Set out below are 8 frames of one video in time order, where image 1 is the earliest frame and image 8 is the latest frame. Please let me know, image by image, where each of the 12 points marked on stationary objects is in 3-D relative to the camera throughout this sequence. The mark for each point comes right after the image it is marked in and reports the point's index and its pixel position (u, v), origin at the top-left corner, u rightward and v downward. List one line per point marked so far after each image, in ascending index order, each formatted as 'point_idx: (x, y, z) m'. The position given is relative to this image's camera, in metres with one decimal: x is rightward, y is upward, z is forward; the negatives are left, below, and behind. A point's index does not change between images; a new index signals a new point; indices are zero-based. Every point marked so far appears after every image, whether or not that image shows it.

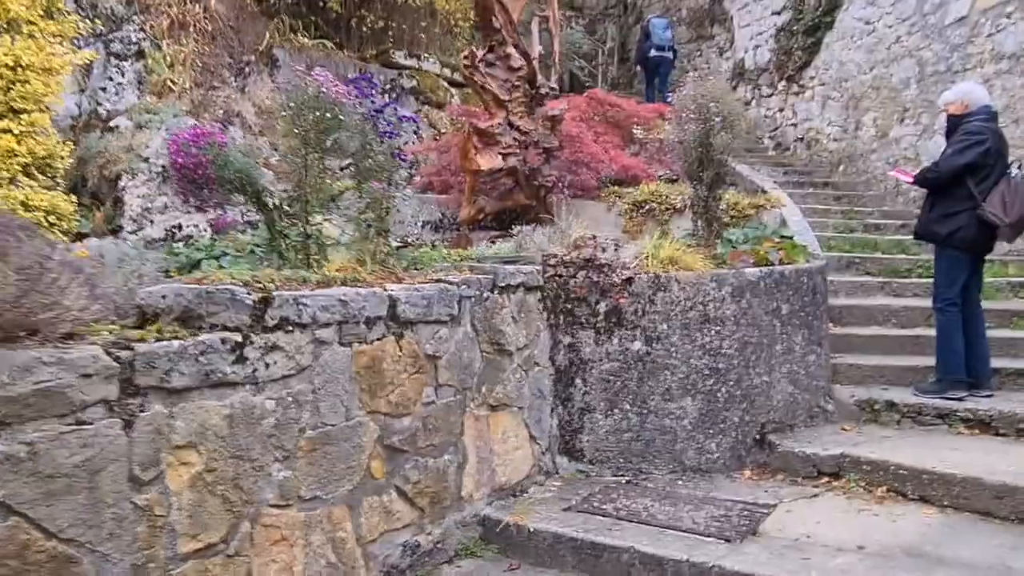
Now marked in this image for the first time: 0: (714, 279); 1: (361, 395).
0: (+1.2, +0.1, +4.7) m
1: (-0.6, -0.4, +3.1) m
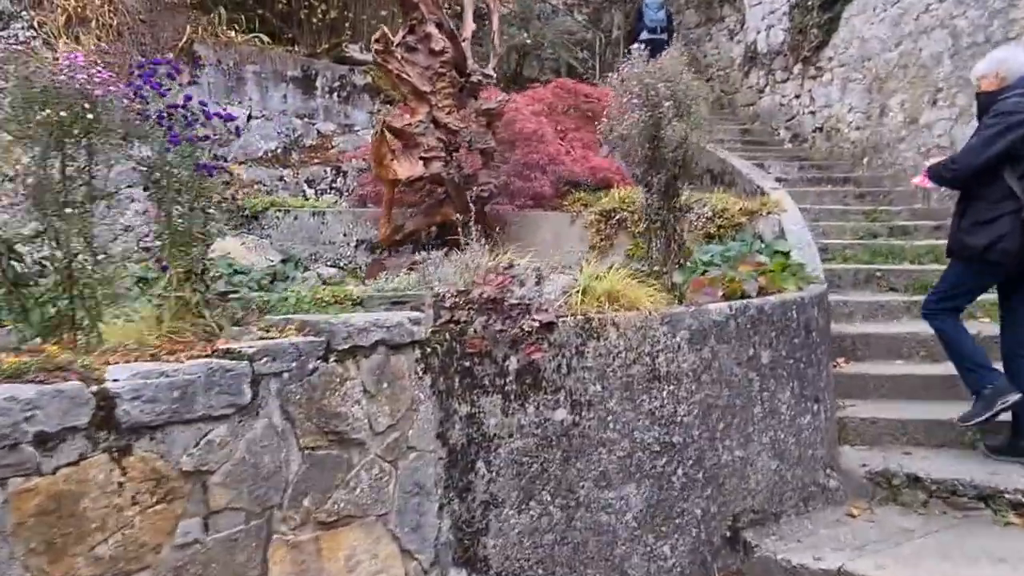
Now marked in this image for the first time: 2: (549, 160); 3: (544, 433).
0: (+0.7, -0.2, +3.5) m
1: (-1.2, -0.7, +2.0) m
2: (+0.3, +1.0, +6.1) m
3: (+0.1, -0.6, +3.4) m
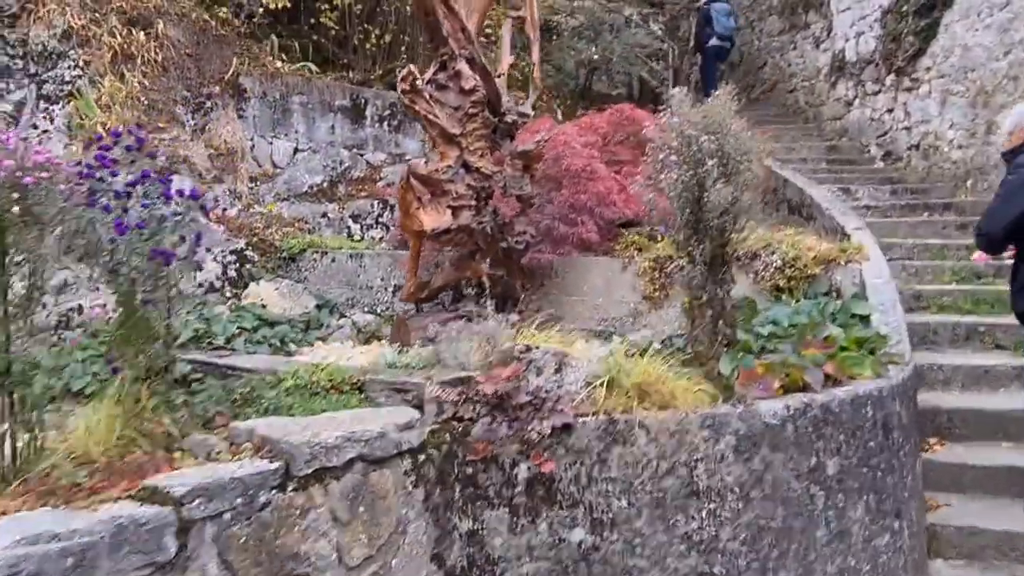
0: (+0.7, -0.5, +2.9) m
1: (-1.3, -1.0, +1.7) m
2: (+0.6, +0.6, +5.5) m
3: (+0.2, -1.0, +2.9) m
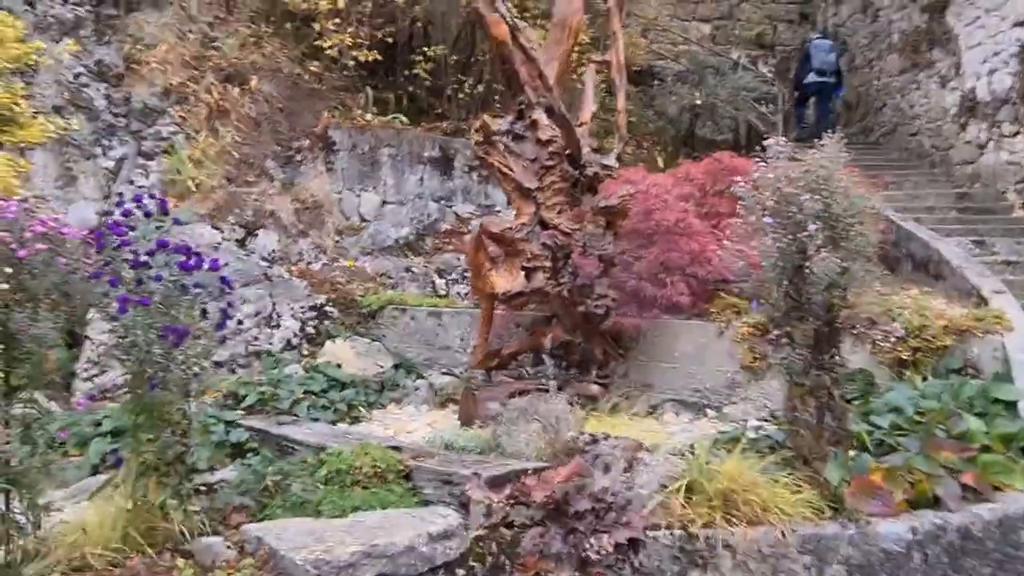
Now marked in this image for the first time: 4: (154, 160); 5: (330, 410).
0: (+0.9, -0.8, +2.4) m
1: (-1.3, -1.2, +1.4) m
2: (+1.2, +0.2, +5.0) m
3: (+0.3, -1.3, +2.4) m
4: (-3.1, +1.1, +6.7) m
5: (-1.2, -0.8, +4.9) m
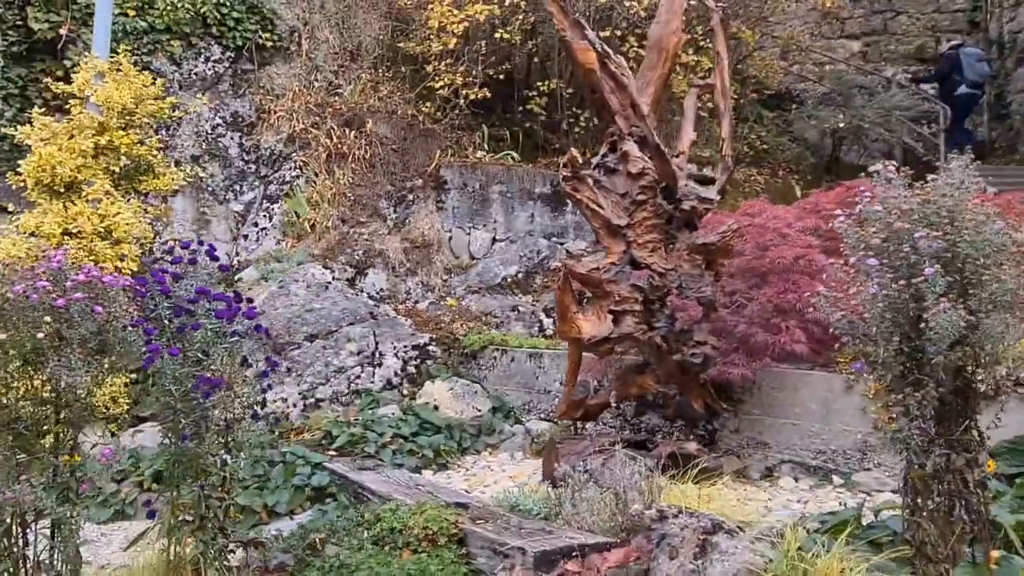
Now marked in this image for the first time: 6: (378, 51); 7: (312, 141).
0: (+1.0, -0.9, +1.9) m
1: (-1.4, -1.3, +1.3) m
2: (+1.7, -0.1, +4.5) m
3: (+0.4, -1.4, +2.0) m
4: (-2.1, +0.8, +7.0) m
5: (-0.6, -1.0, +4.7) m
6: (-1.3, +2.3, +7.6) m
7: (-1.9, +1.4, +7.2) m
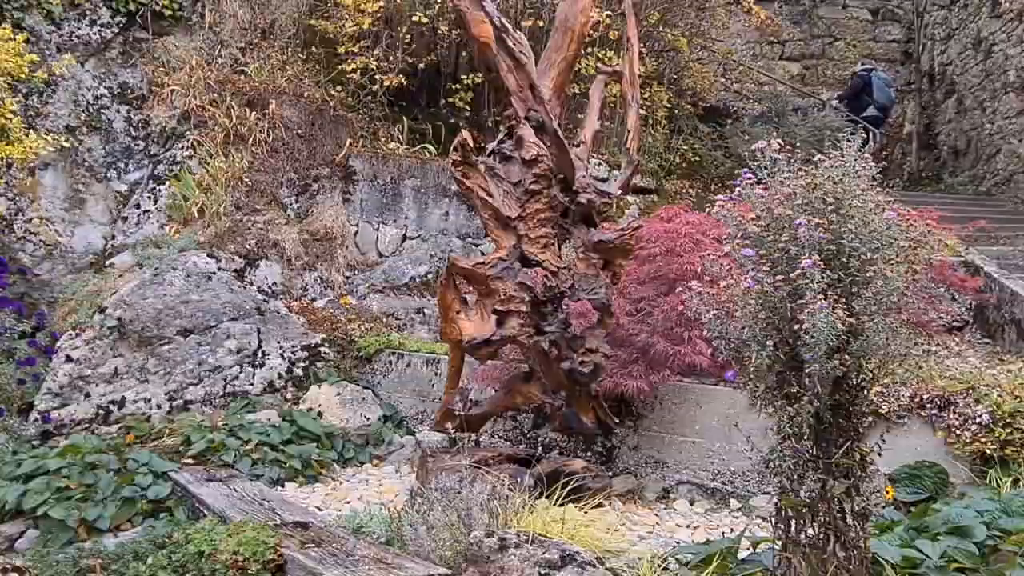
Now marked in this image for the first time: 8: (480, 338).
0: (+0.5, -0.9, +1.5) m
1: (-1.8, -1.2, +0.8) m
2: (+1.1, -0.1, +4.2) m
3: (-0.1, -1.4, +1.6) m
4: (-2.9, +0.9, +6.4) m
5: (-1.3, -1.0, +4.2) m
6: (-2.0, +2.4, +7.1) m
7: (-2.6, +1.4, +6.6) m
8: (-0.1, -0.2, +3.5) m
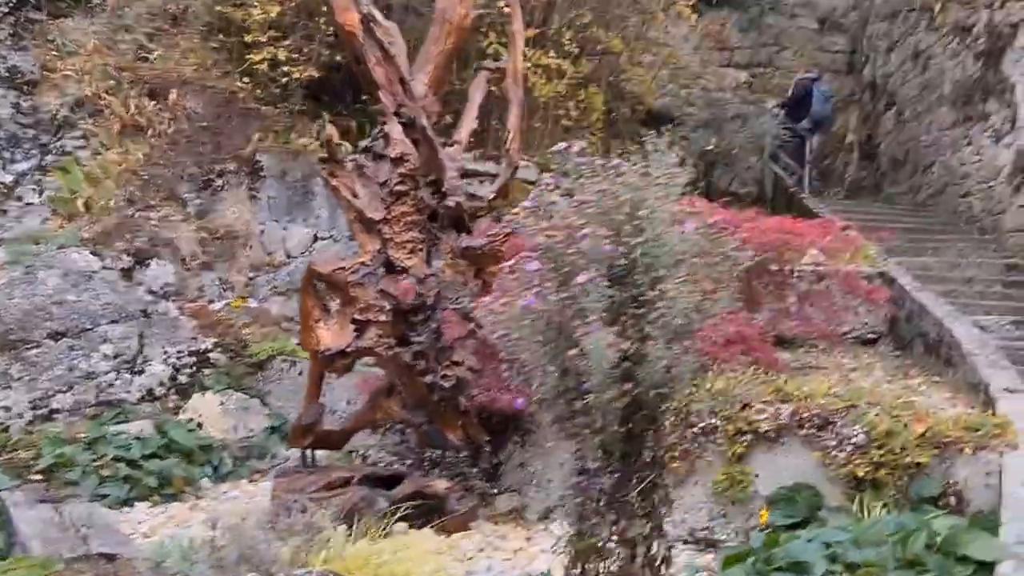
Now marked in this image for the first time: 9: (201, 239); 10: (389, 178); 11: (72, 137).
0: (0.0, -1.0, +1.3) m
1: (-2.3, -1.2, +0.5) m
2: (+0.5, -0.2, +4.0) m
3: (-0.6, -1.4, +1.3) m
4: (-3.6, +0.9, +6.1) m
5: (-1.9, -1.0, +3.9) m
6: (-2.7, +2.4, +6.8) m
7: (-3.3, +1.5, +6.3) m
8: (-0.7, -0.3, +3.3) m
9: (-2.4, +0.4, +6.0) m
10: (-0.5, +0.5, +3.4) m
11: (-3.5, +1.2, +6.2) m
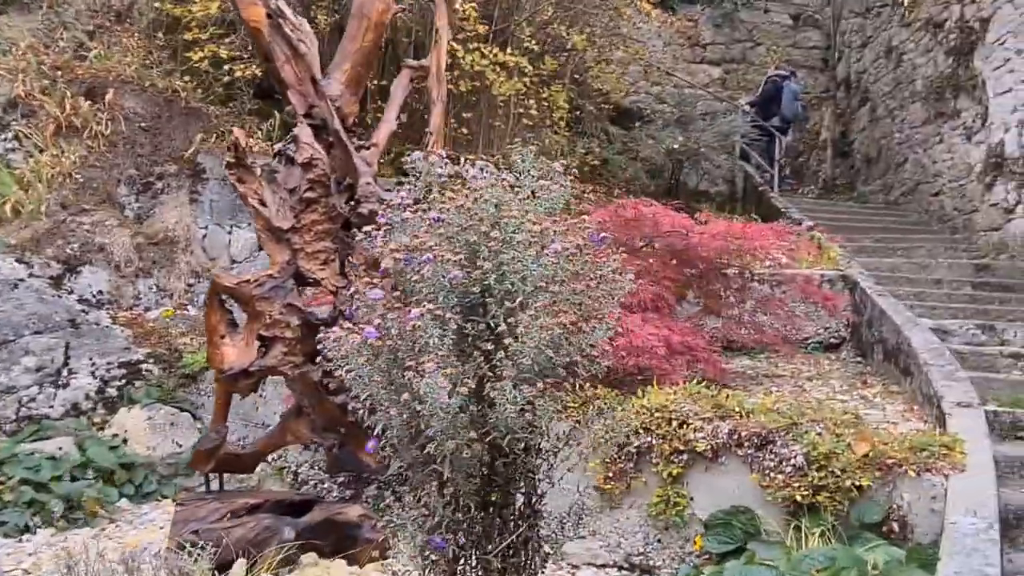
0: (-0.3, -1.0, +1.1) m
1: (-2.6, -1.3, +0.2) m
2: (+0.2, -0.2, +3.8) m
3: (-0.9, -1.5, +1.1) m
4: (-4.0, +0.8, +5.8) m
5: (-2.3, -1.0, +3.7) m
6: (-3.1, +2.3, +6.5) m
7: (-3.7, +1.4, +6.0) m
8: (-1.1, -0.3, +3.0) m
9: (-2.8, +0.3, +5.8) m
10: (-0.9, +0.4, +3.2) m
11: (-3.9, +1.1, +6.0) m
